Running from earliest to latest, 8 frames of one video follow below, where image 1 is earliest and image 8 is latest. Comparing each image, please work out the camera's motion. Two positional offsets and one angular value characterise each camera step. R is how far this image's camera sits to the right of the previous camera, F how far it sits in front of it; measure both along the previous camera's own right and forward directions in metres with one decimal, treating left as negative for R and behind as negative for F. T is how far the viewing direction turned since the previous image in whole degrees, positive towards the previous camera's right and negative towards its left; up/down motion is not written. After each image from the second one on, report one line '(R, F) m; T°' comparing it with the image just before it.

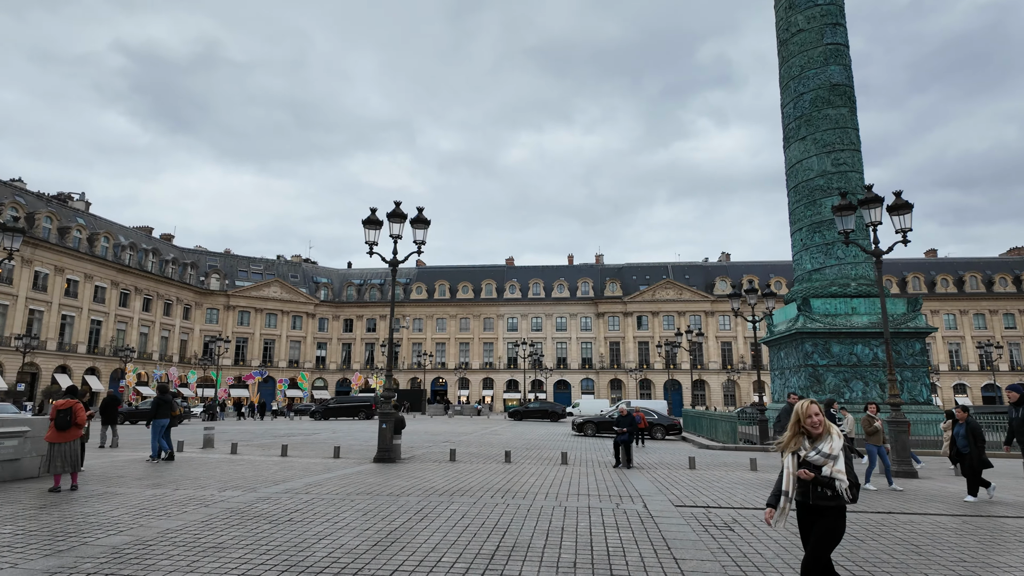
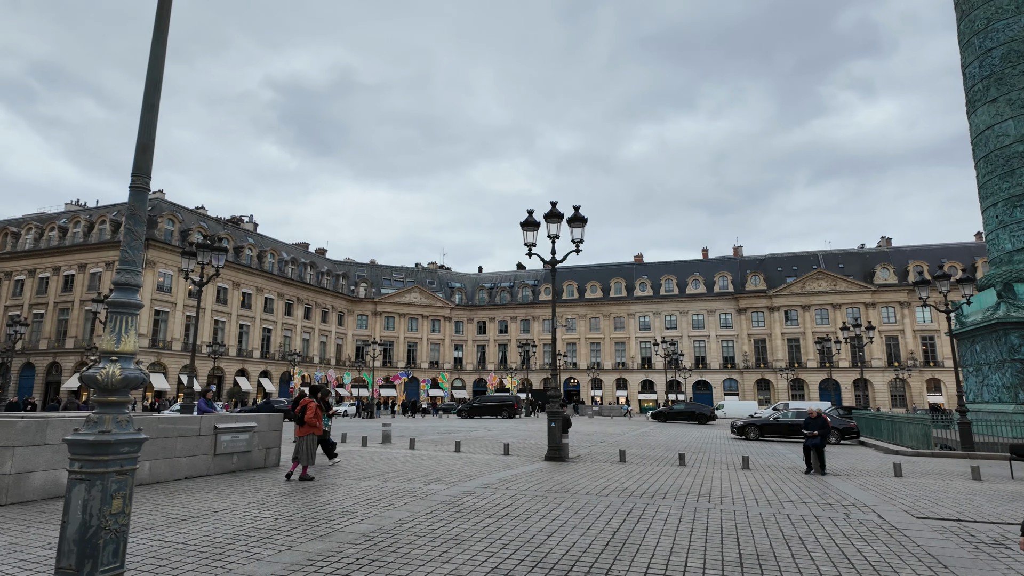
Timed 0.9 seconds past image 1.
(-1.0, 0.0) m; -12°
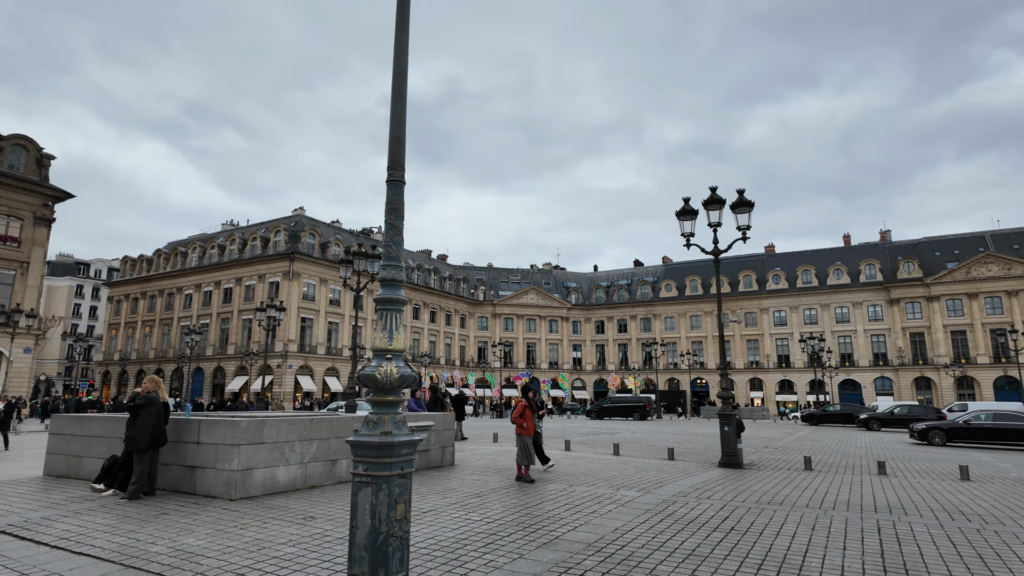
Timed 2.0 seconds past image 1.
(-1.1, +0.4) m; -11°
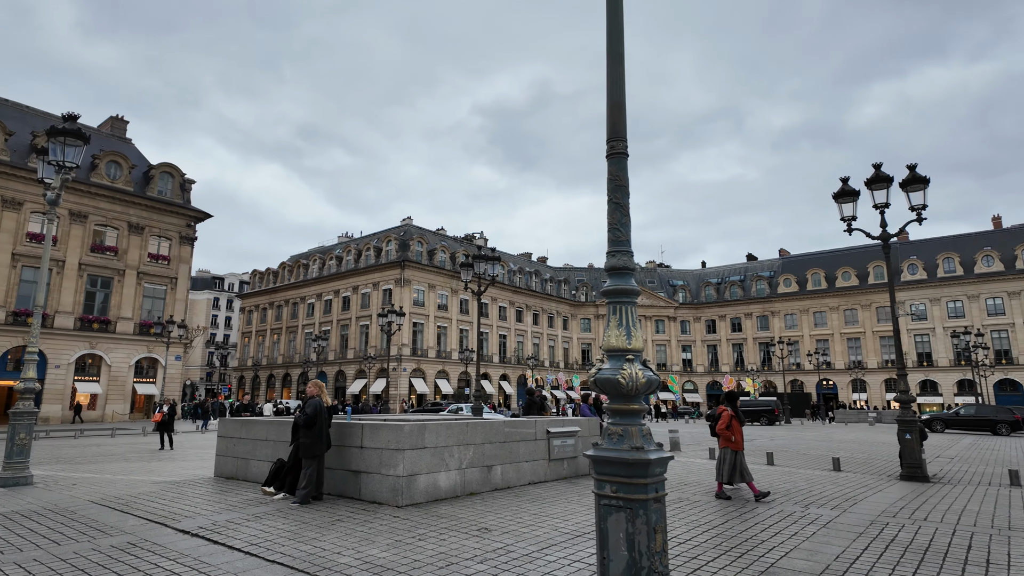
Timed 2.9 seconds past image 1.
(-0.9, +0.5) m; -9°
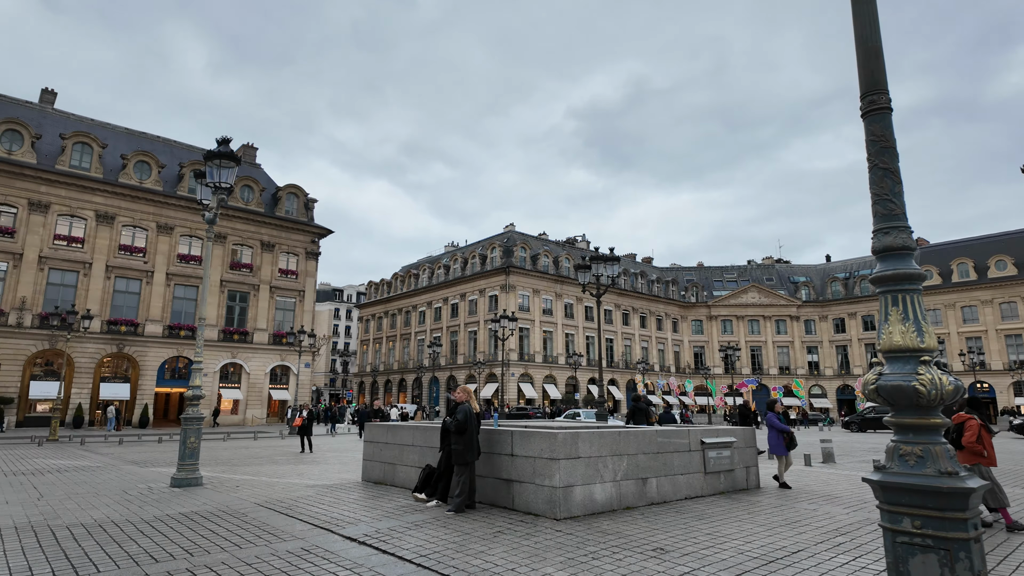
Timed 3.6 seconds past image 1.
(-0.7, +0.4) m; -10°
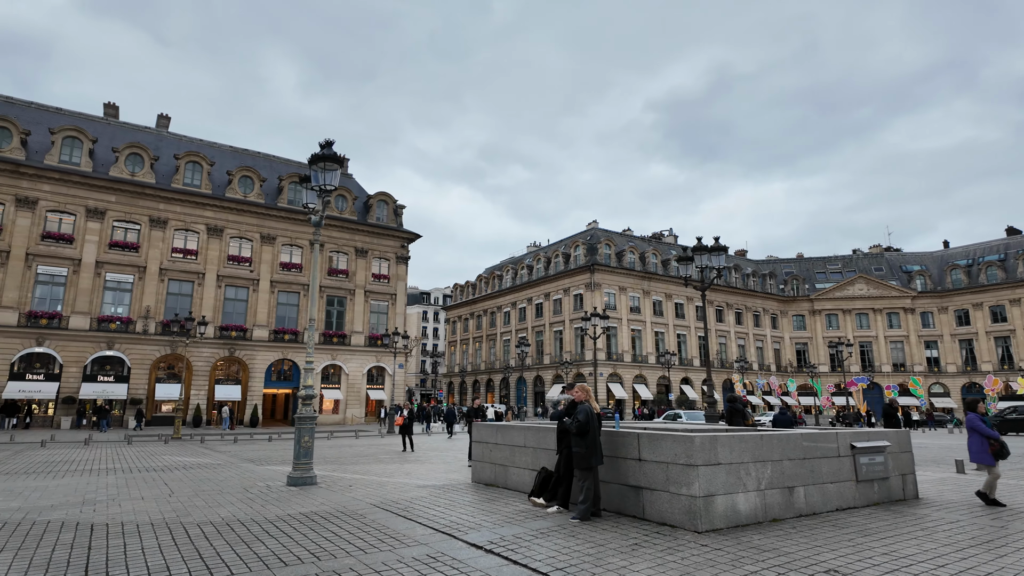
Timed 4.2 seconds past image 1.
(-0.5, +0.5) m; -8°
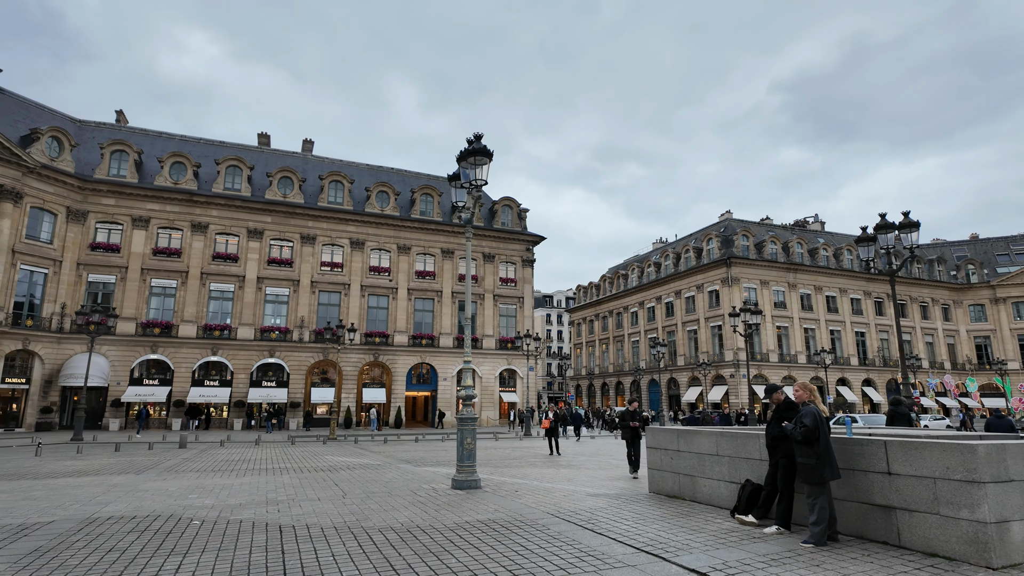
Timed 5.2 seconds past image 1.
(-0.8, +0.8) m; -11°
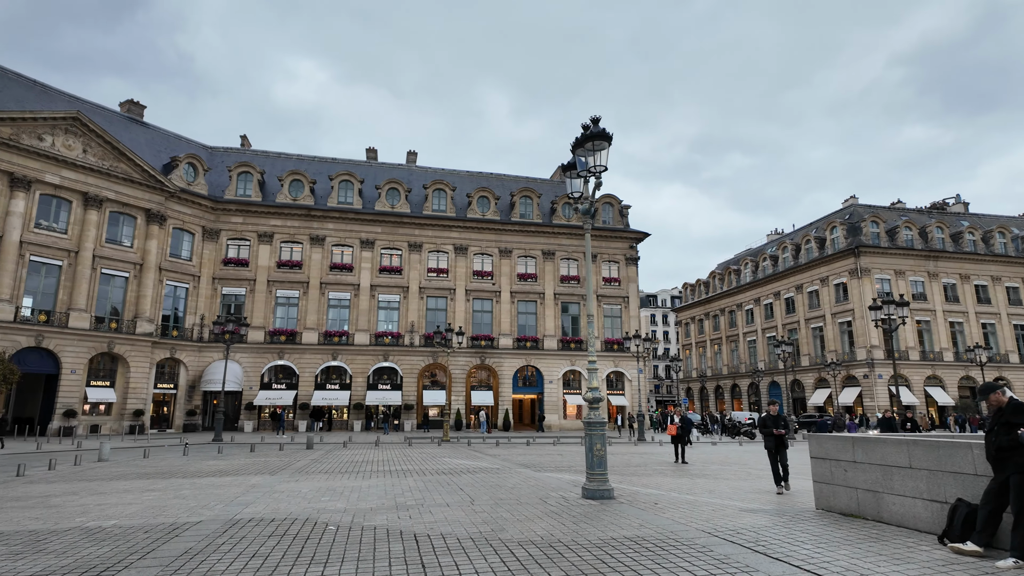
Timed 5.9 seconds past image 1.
(-0.5, +0.7) m; -9°
